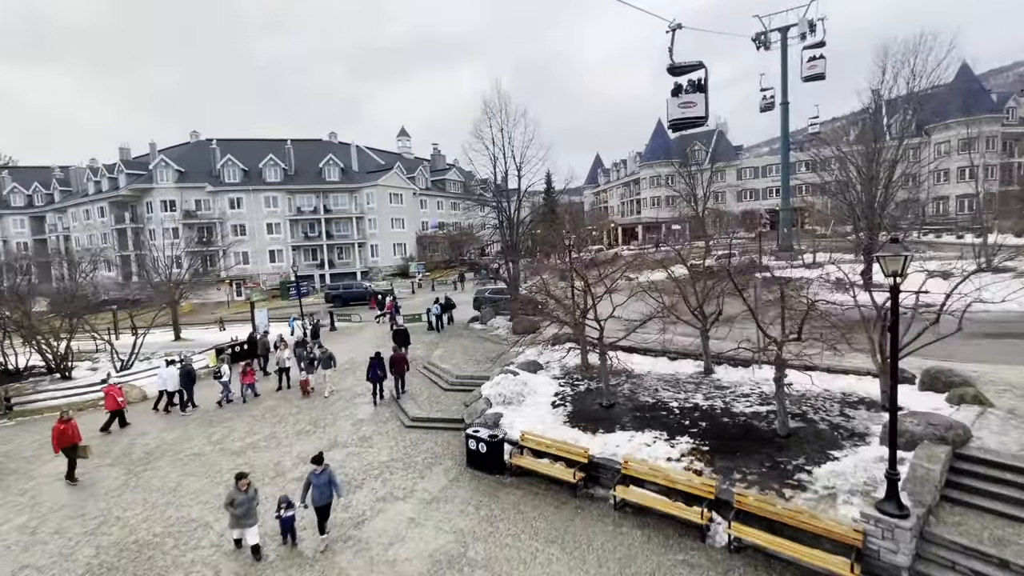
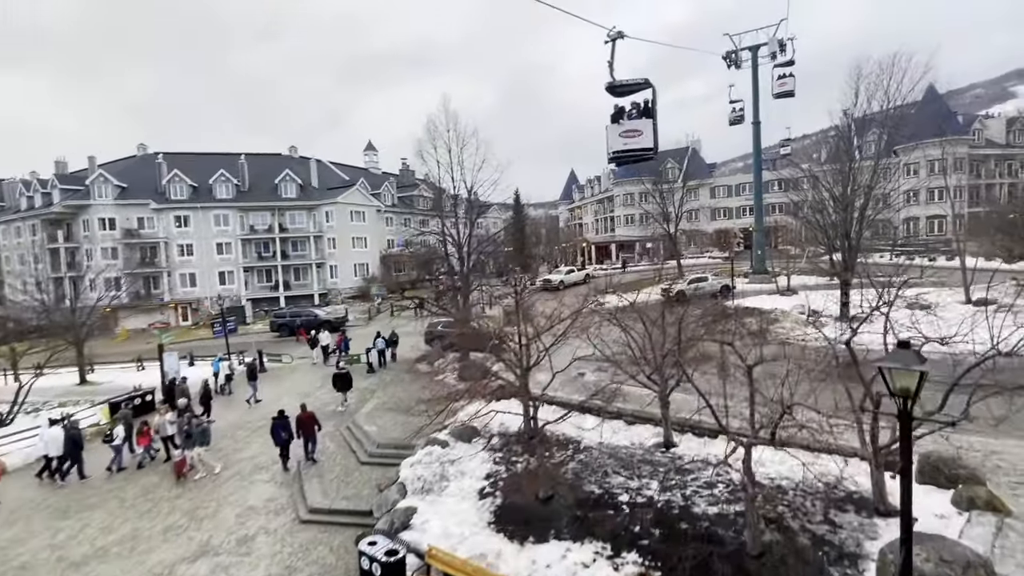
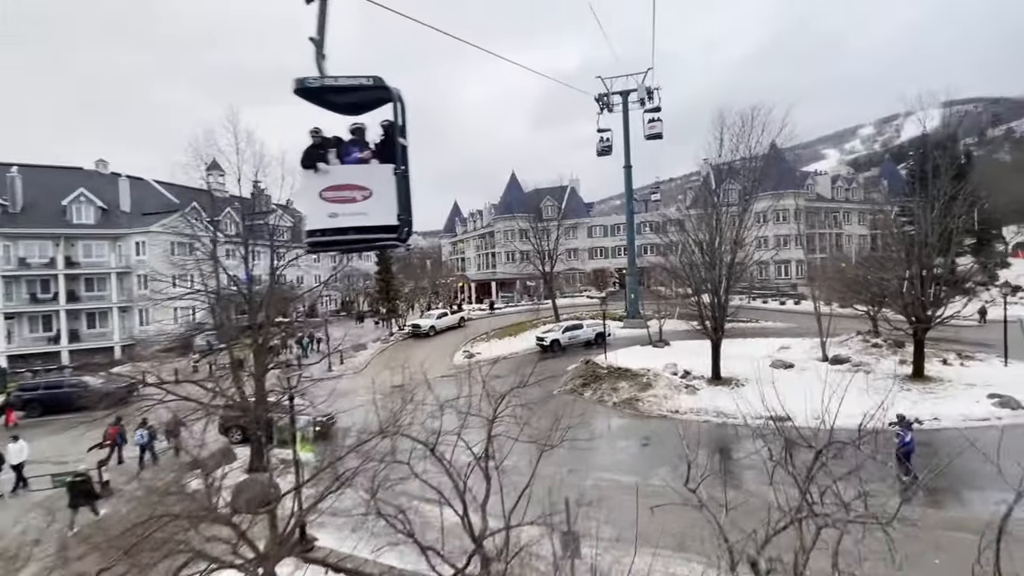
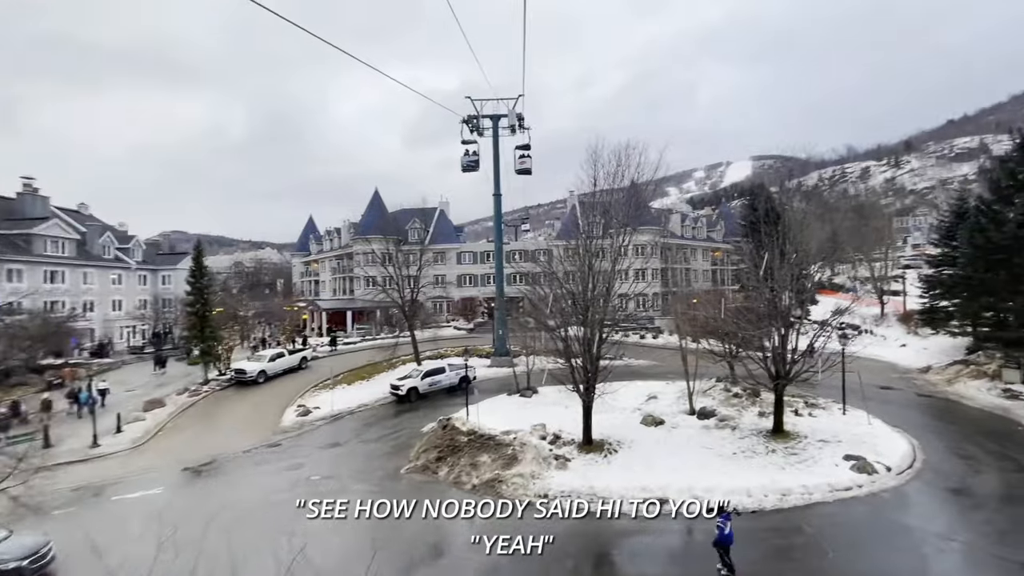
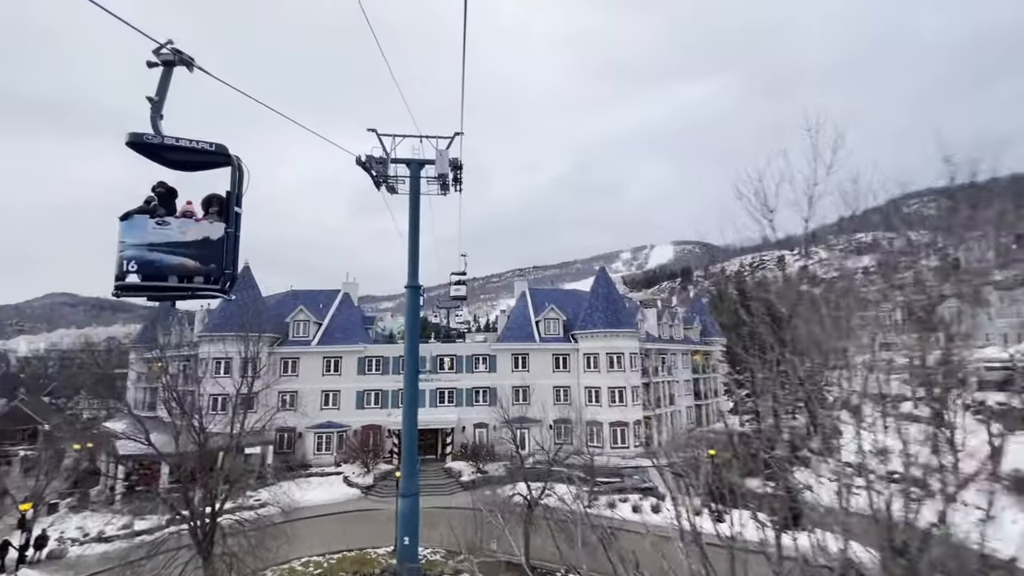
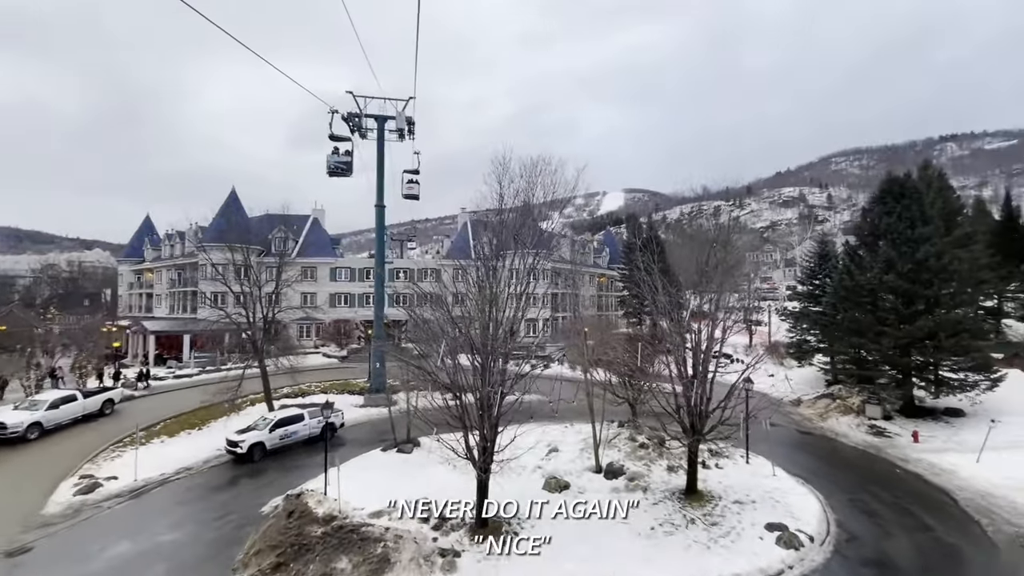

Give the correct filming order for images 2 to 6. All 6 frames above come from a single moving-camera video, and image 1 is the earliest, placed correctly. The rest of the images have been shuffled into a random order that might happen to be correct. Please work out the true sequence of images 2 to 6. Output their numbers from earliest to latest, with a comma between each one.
2, 3, 4, 6, 5
